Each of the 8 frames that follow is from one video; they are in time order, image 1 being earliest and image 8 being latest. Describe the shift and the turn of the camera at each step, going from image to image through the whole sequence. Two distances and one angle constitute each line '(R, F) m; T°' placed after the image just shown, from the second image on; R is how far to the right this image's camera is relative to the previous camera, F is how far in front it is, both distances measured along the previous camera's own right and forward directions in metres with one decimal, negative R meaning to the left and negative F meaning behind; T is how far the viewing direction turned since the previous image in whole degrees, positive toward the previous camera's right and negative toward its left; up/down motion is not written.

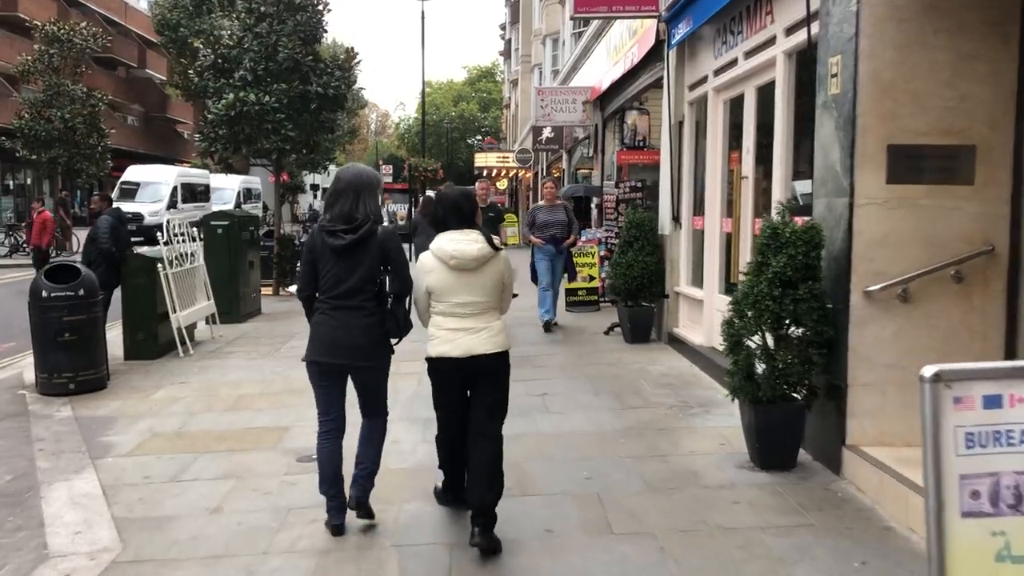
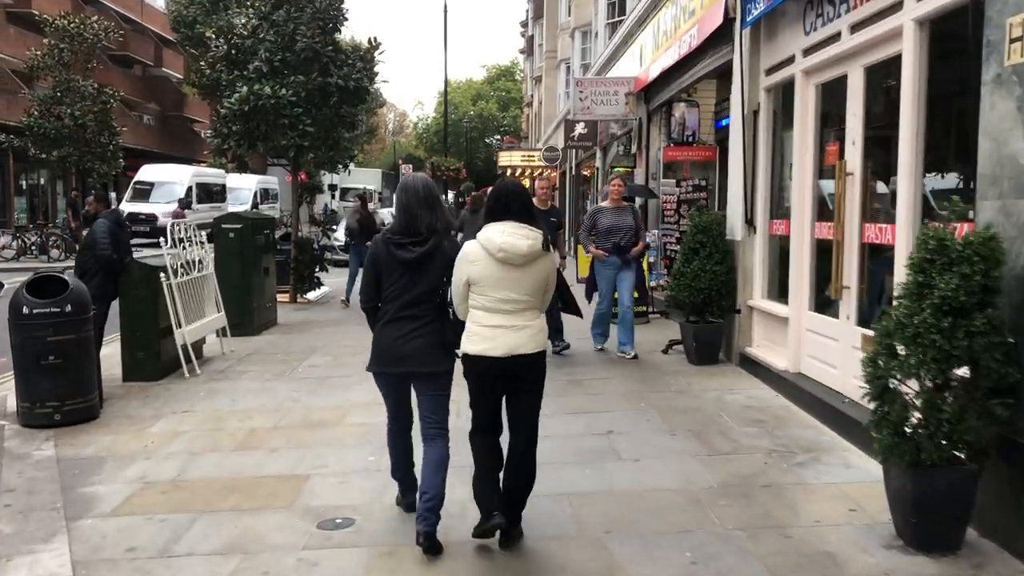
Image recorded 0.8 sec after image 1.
(-0.3, +1.1) m; -1°
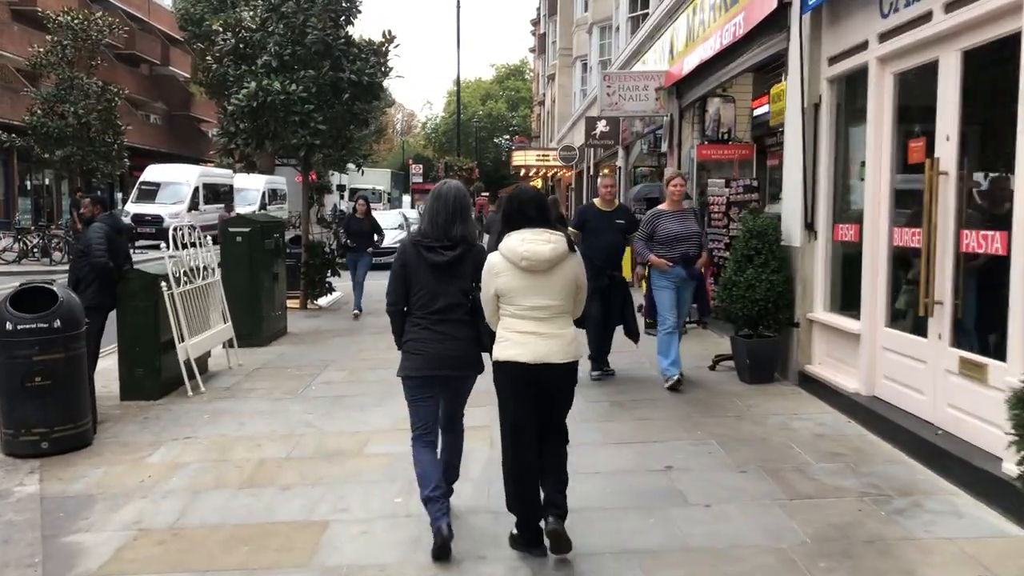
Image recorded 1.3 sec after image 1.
(-0.2, +0.7) m; 0°
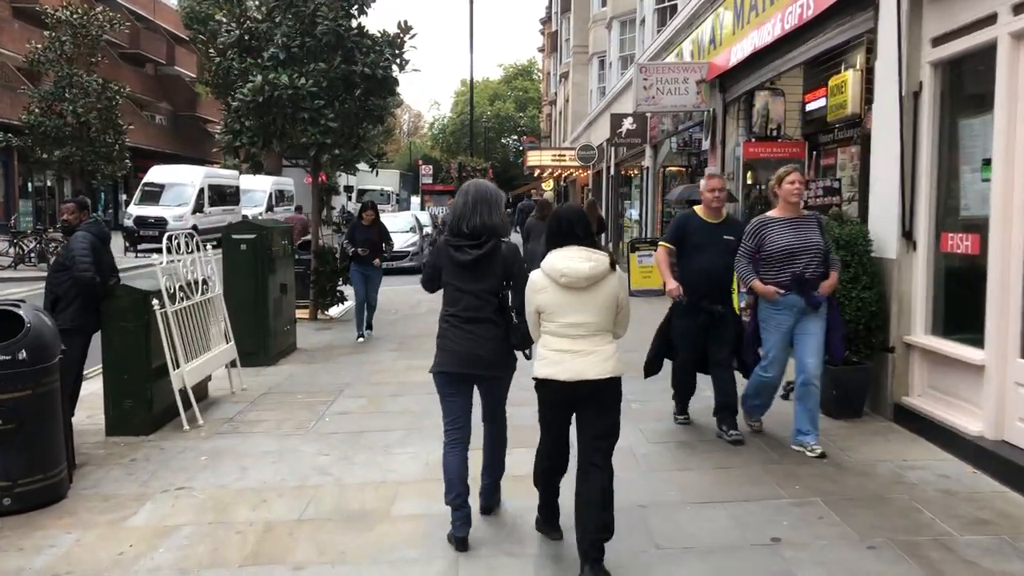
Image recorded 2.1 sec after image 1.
(-0.3, +1.0) m; 0°
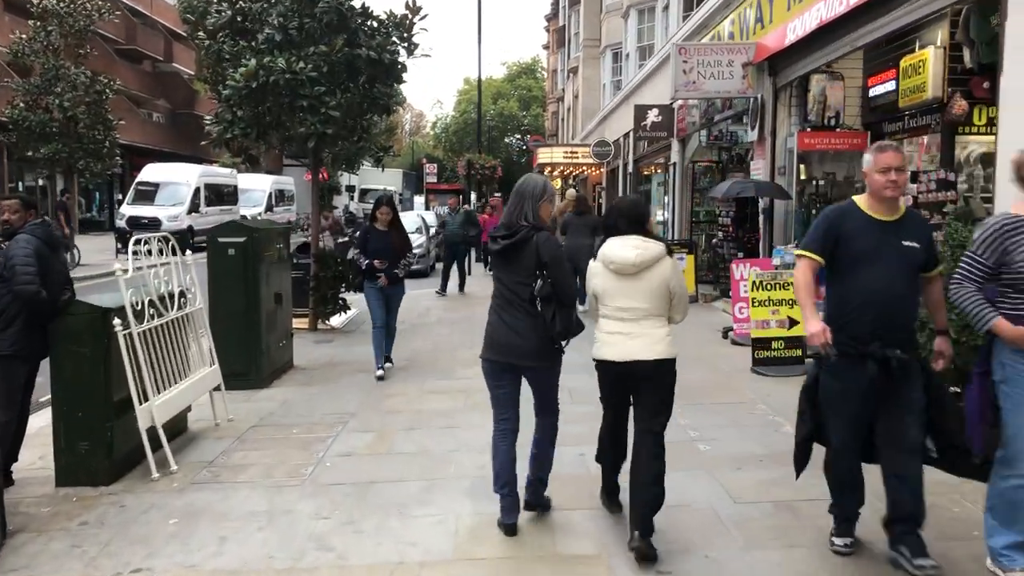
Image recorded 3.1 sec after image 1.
(-0.2, +1.2) m; 0°
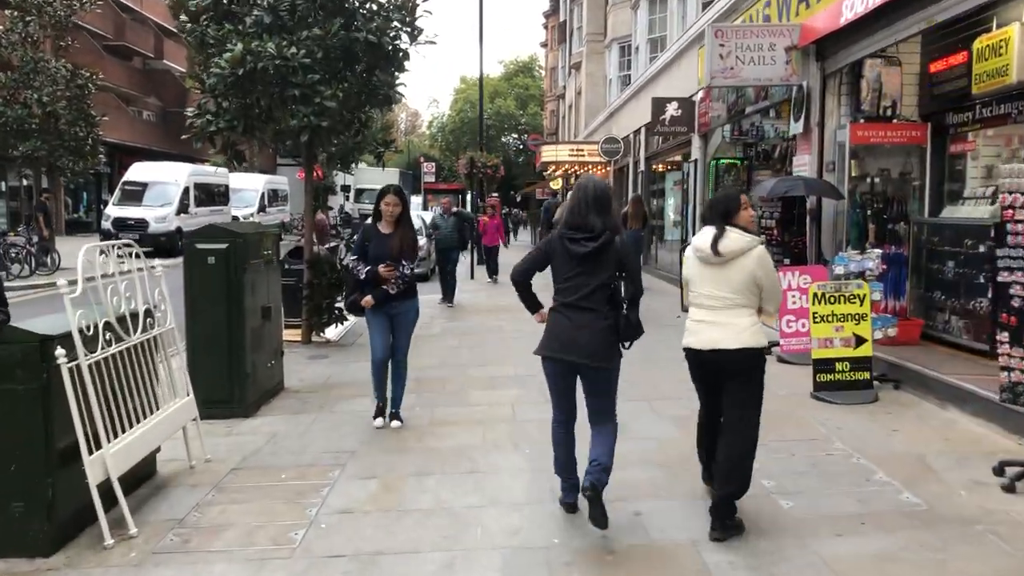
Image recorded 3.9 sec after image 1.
(-0.2, +1.0) m; 0°
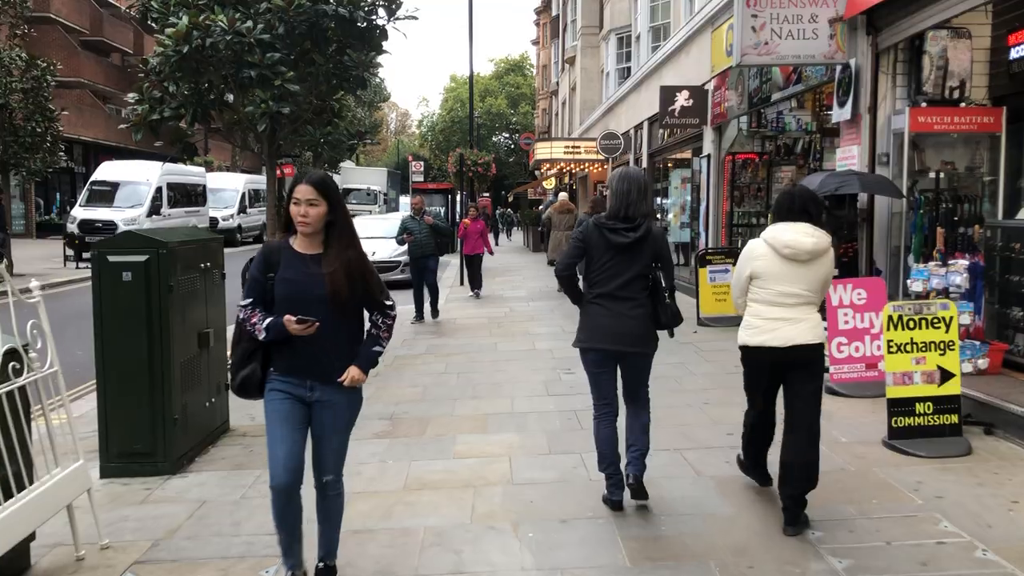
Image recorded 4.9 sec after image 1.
(0.0, +1.4) m; +1°
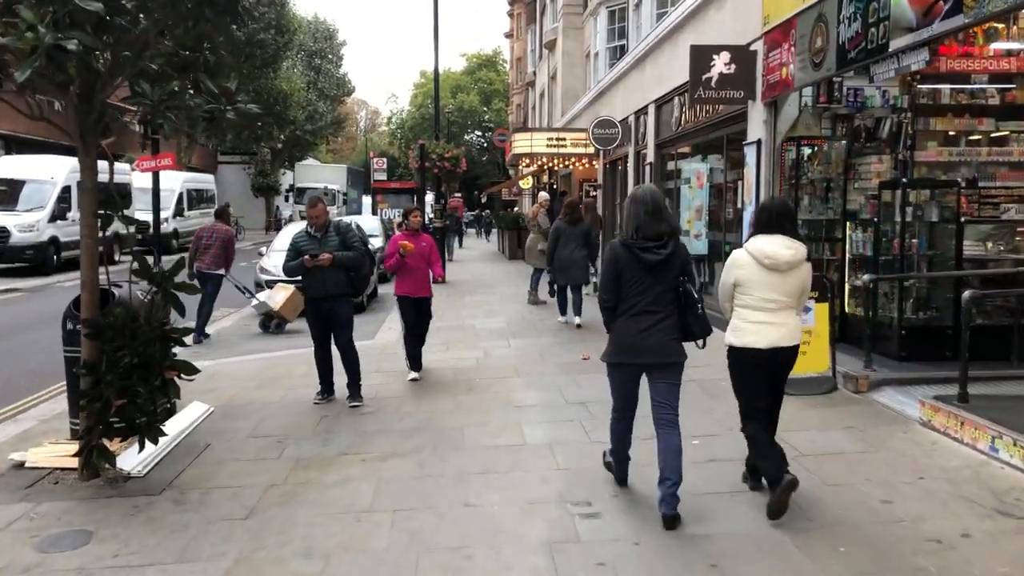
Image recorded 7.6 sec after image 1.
(0.0, +3.6) m; +2°
